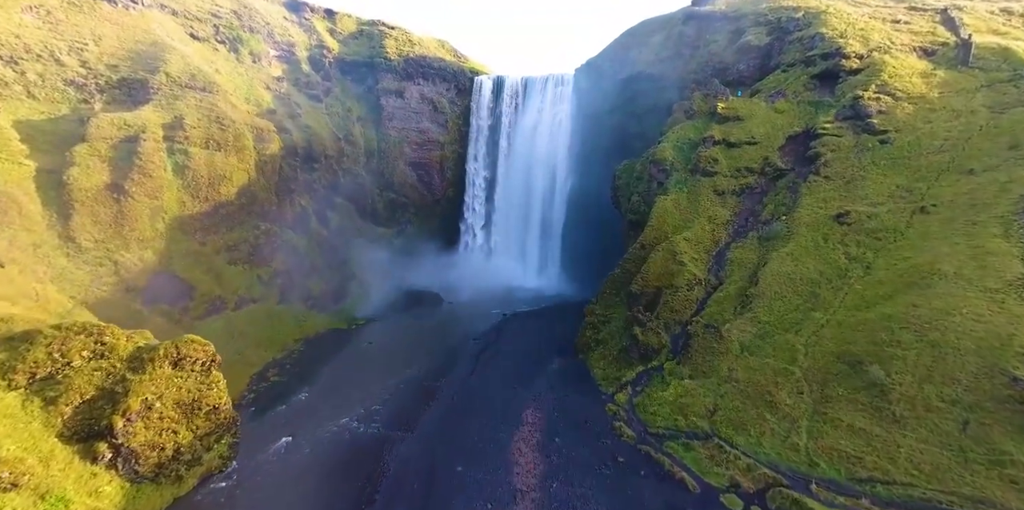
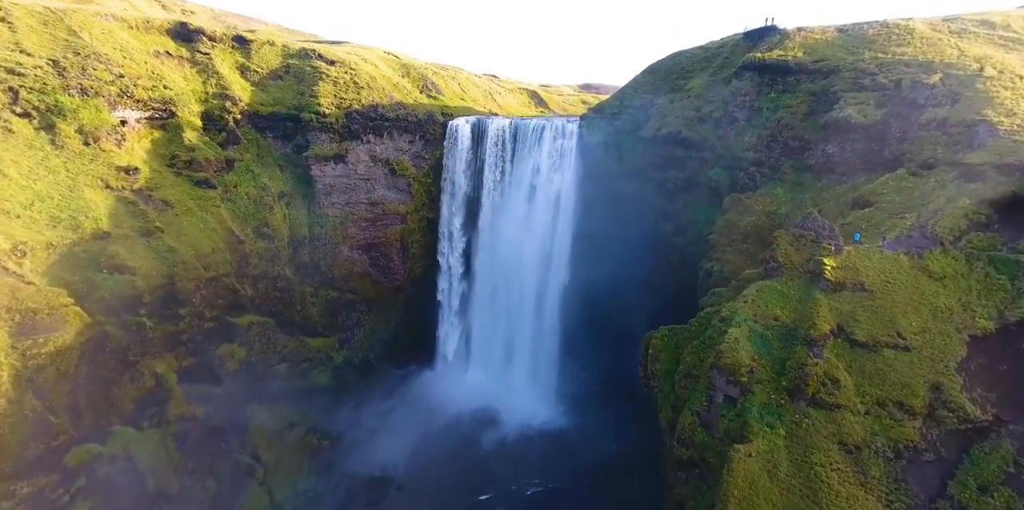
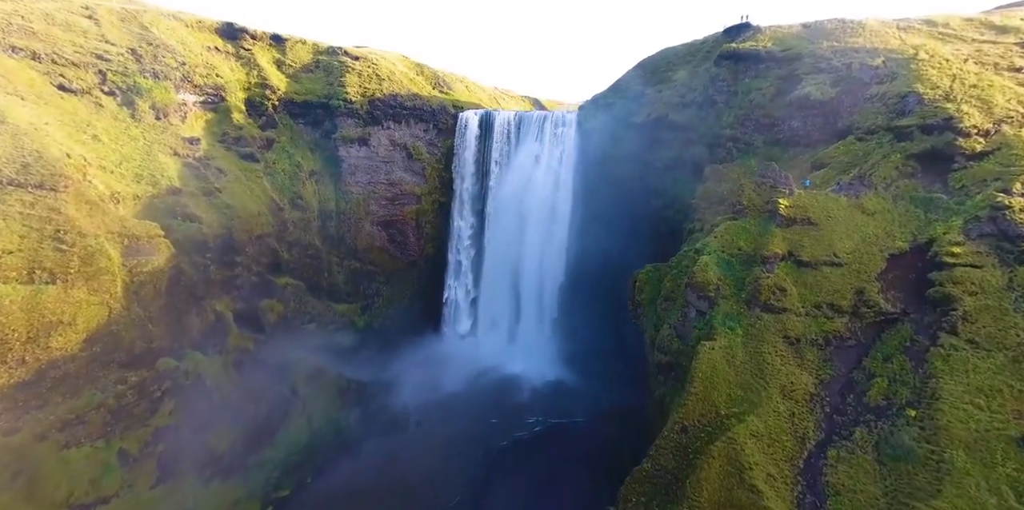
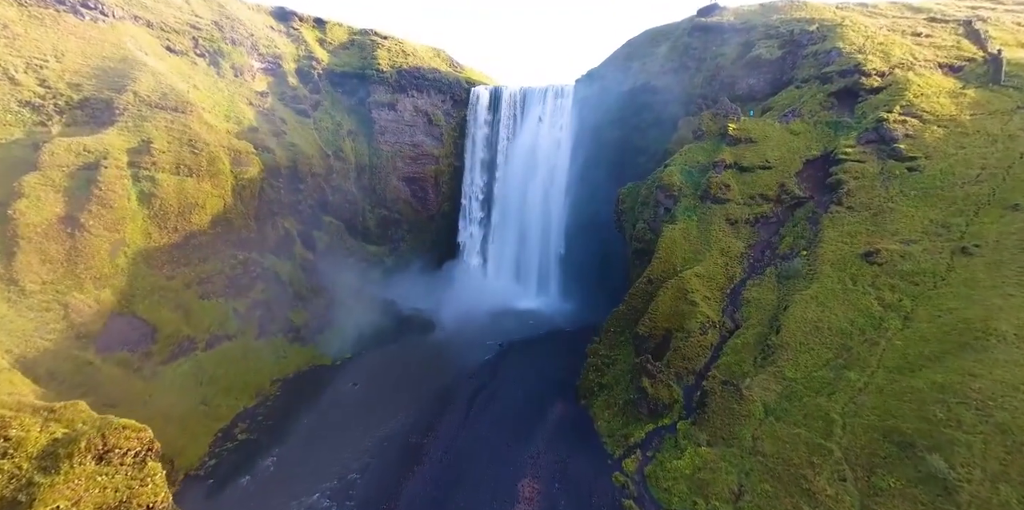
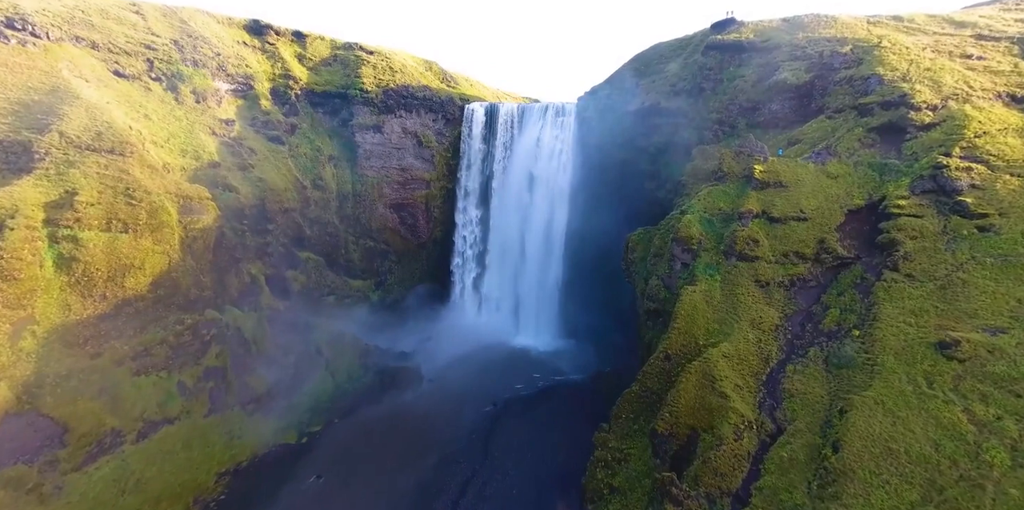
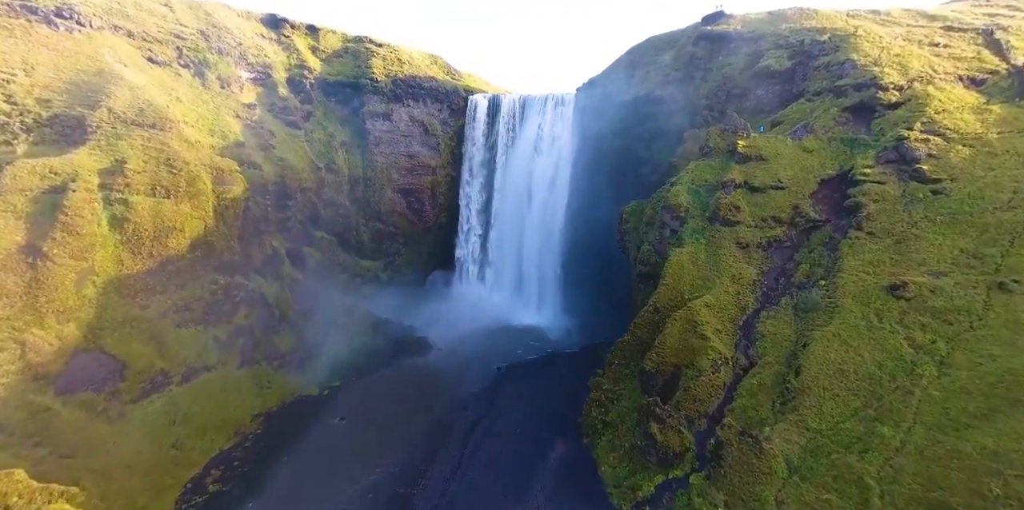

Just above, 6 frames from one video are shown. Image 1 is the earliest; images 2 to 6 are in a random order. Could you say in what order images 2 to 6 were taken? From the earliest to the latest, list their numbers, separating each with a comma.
4, 6, 5, 3, 2
